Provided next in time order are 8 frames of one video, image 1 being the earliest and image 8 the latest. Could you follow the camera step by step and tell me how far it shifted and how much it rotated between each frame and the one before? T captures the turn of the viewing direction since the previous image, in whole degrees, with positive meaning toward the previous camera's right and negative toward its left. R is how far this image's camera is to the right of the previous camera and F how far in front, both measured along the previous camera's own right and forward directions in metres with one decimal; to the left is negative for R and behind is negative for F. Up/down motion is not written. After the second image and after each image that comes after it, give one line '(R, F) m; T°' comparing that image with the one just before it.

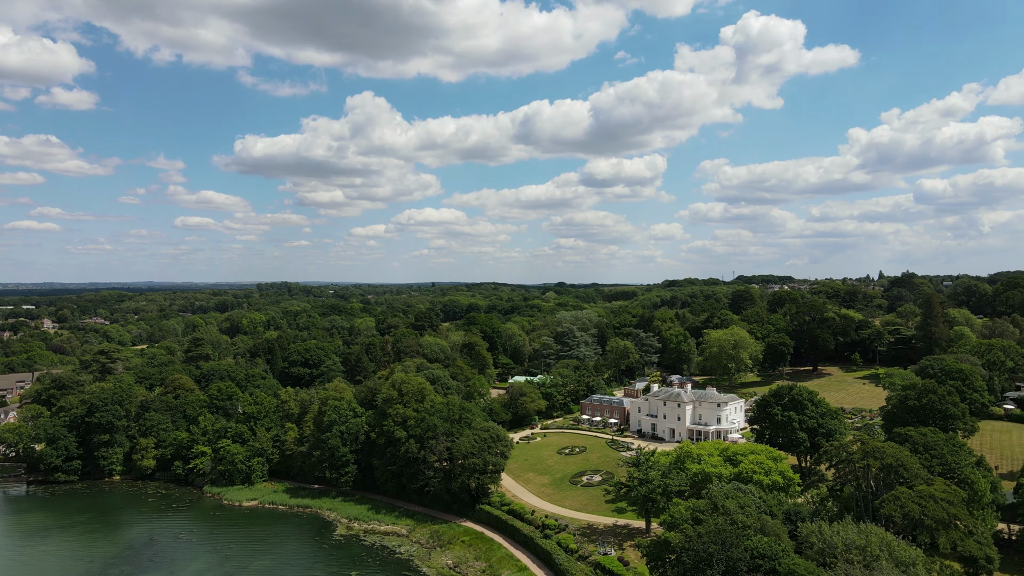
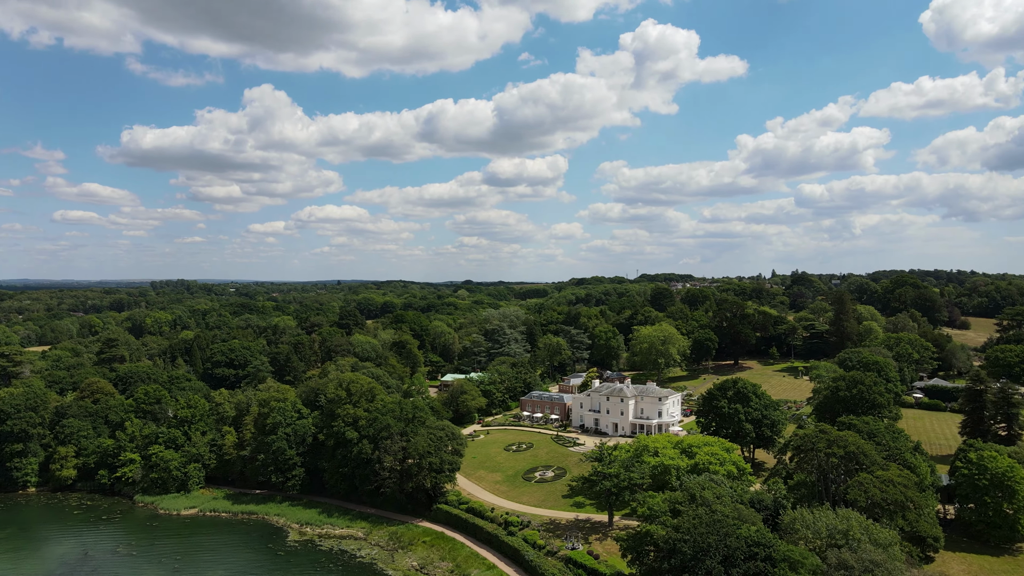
(-4.1, +0.3) m; +8°
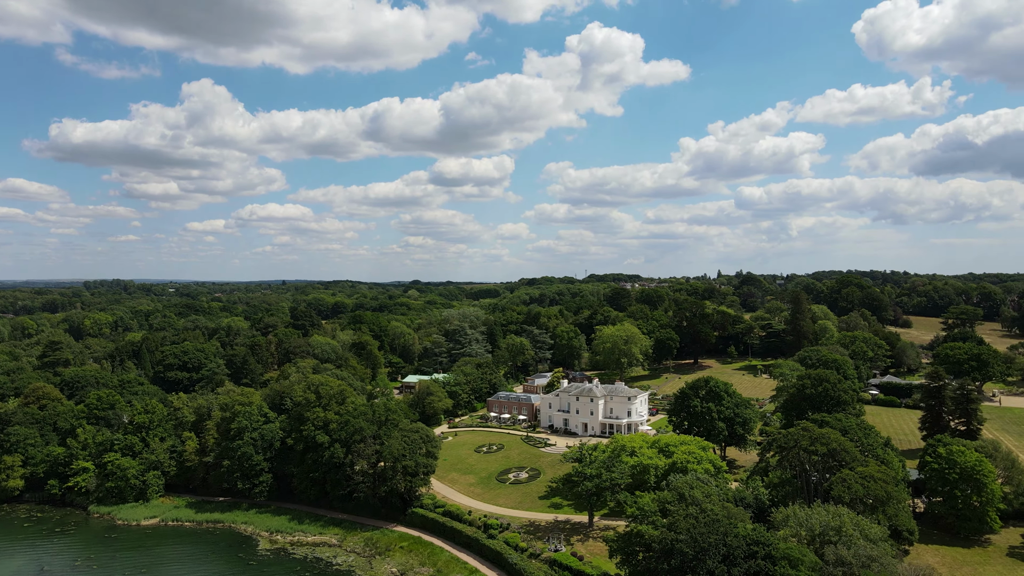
(-2.2, +0.6) m; +4°
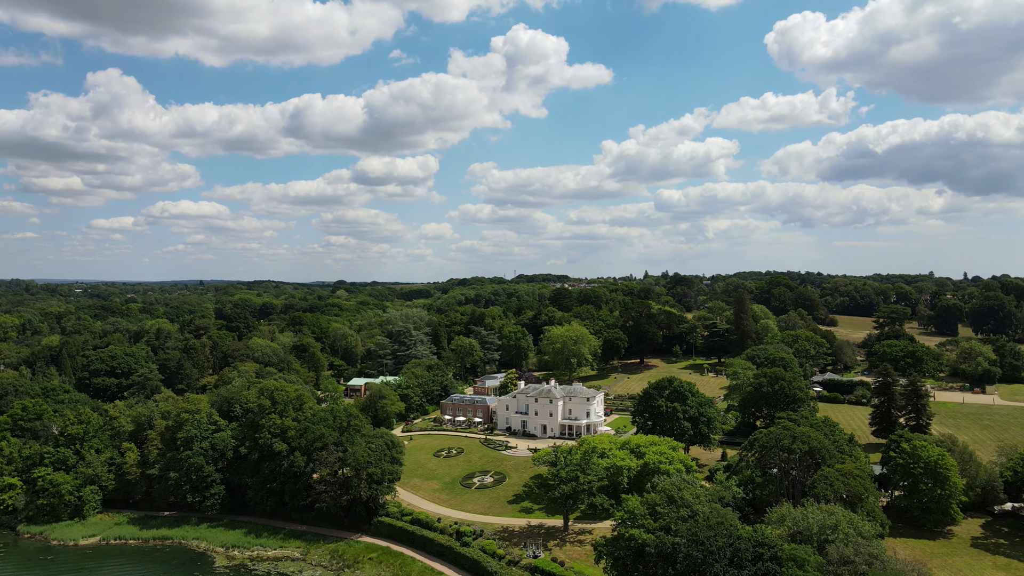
(-3.2, +1.3) m; +6°
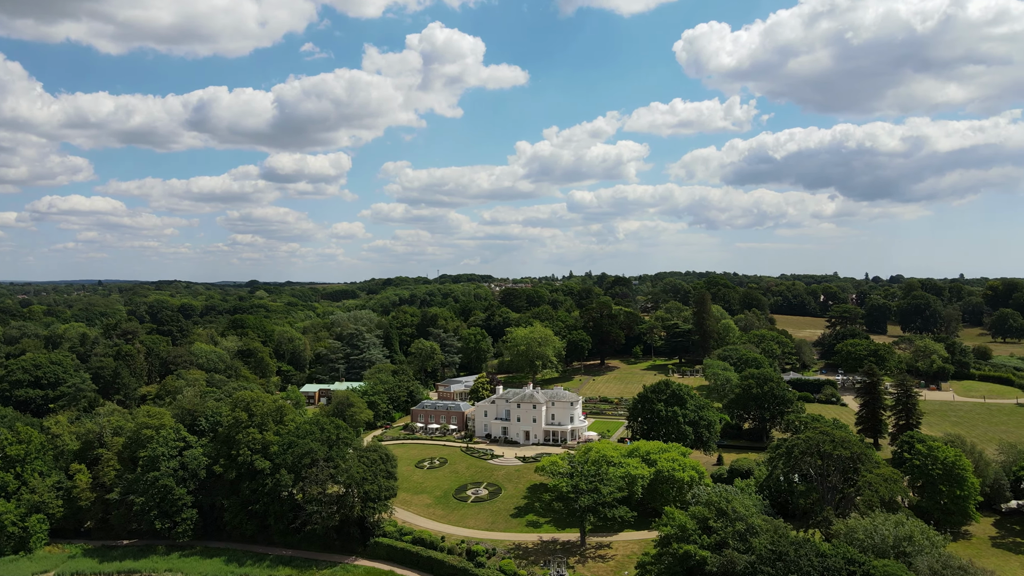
(-6.1, +3.4) m; +7°
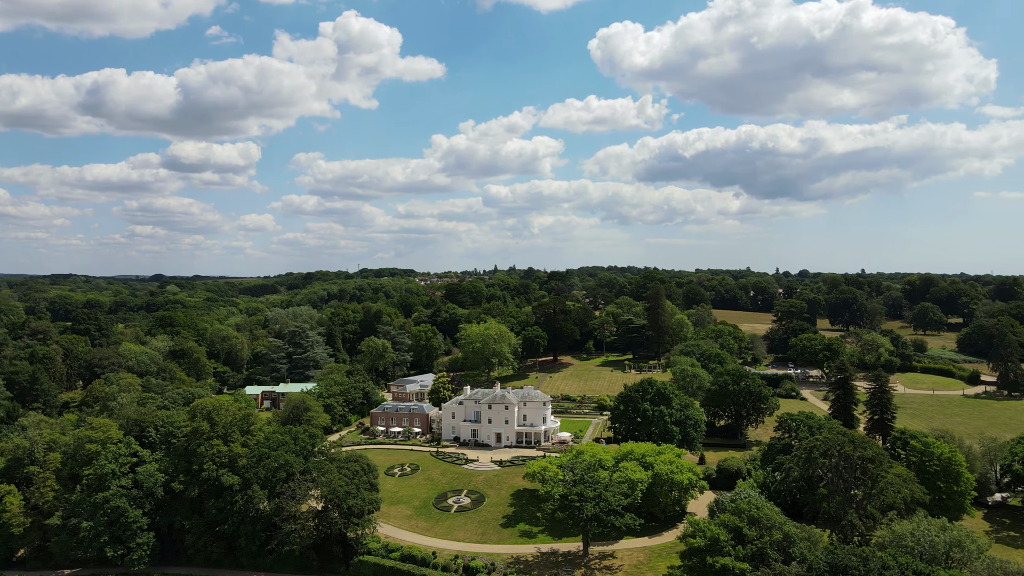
(-4.8, +3.3) m; +7°
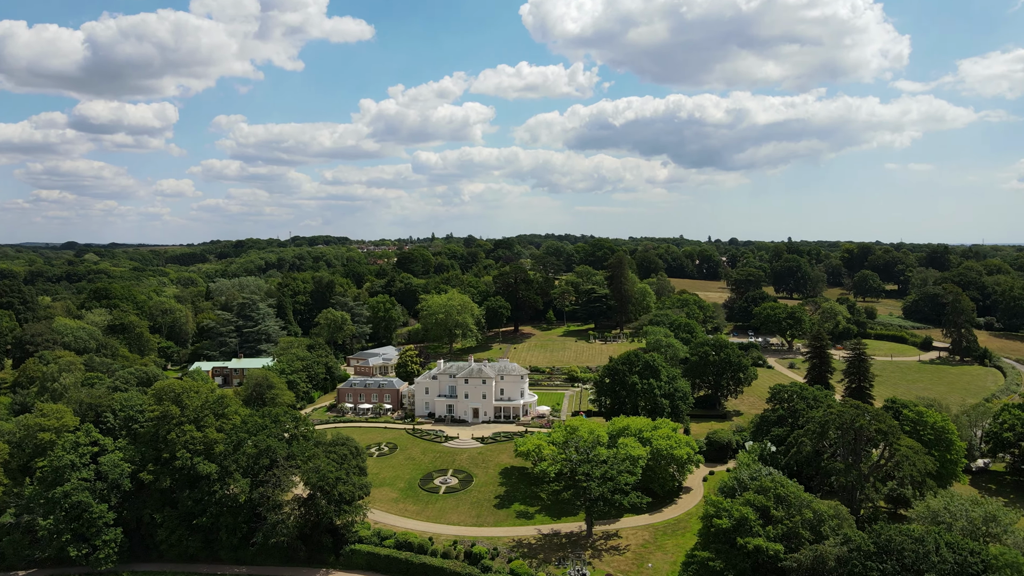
(-3.9, +2.7) m; +5°
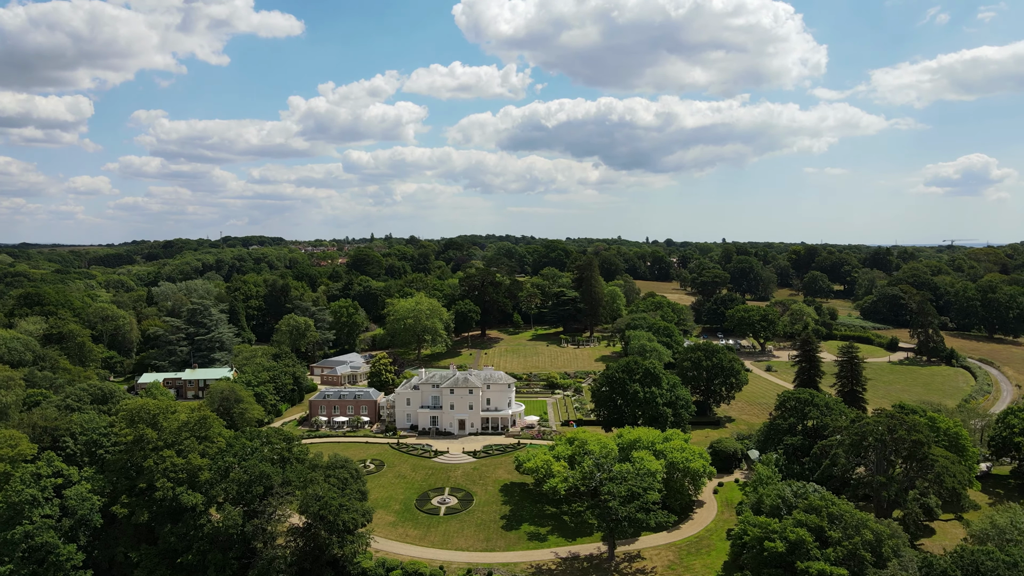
(-4.4, +3.2) m; +5°
